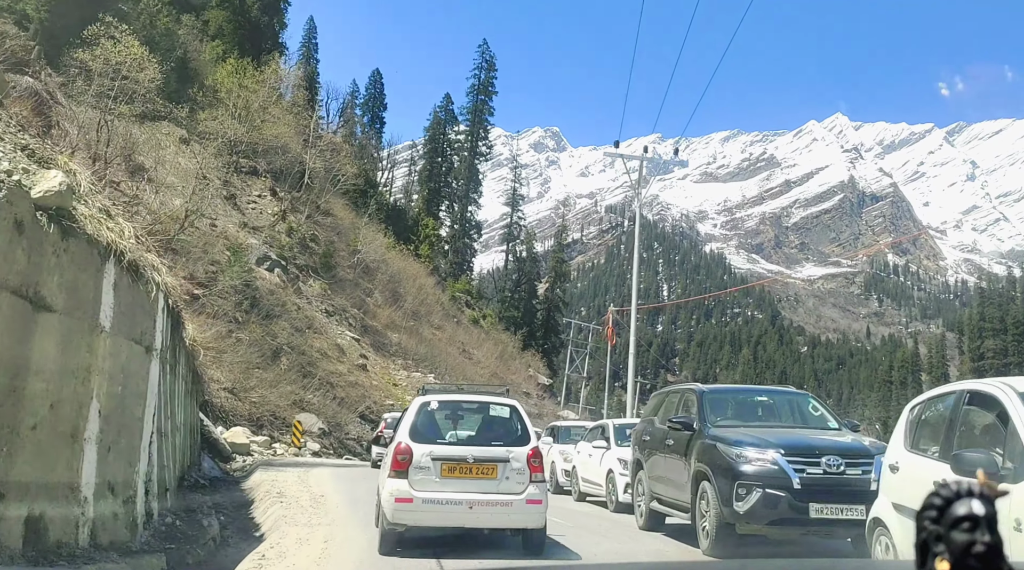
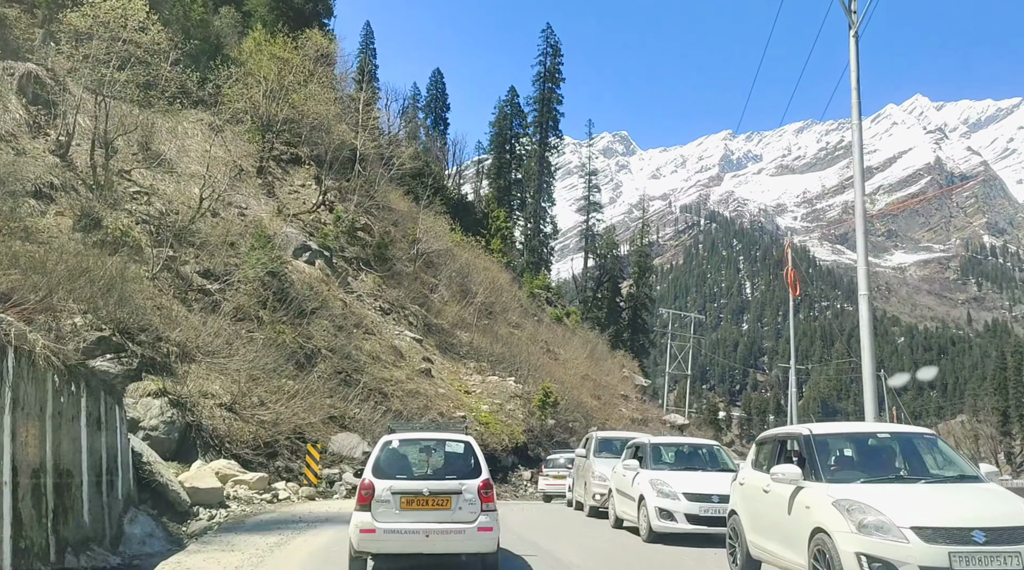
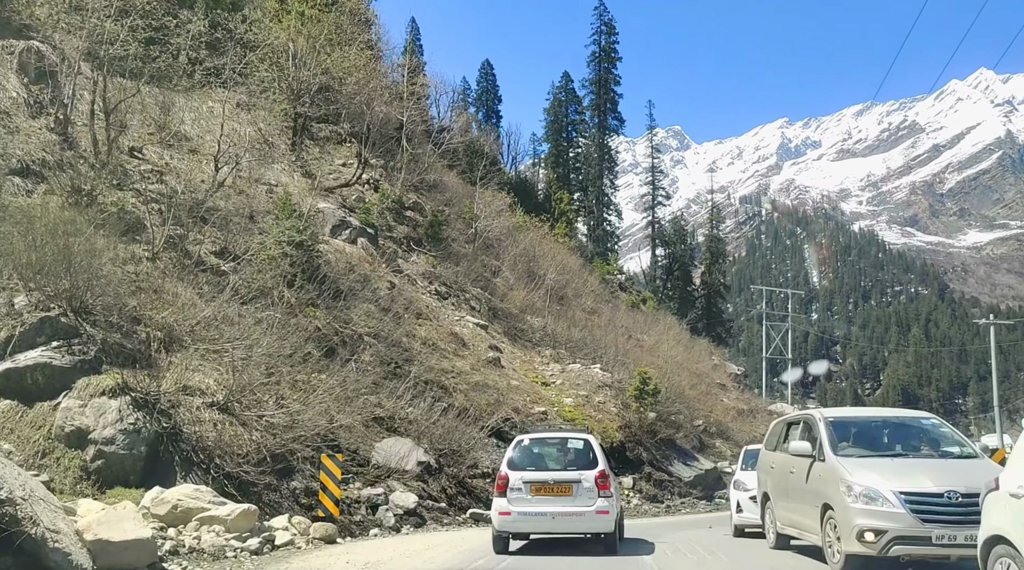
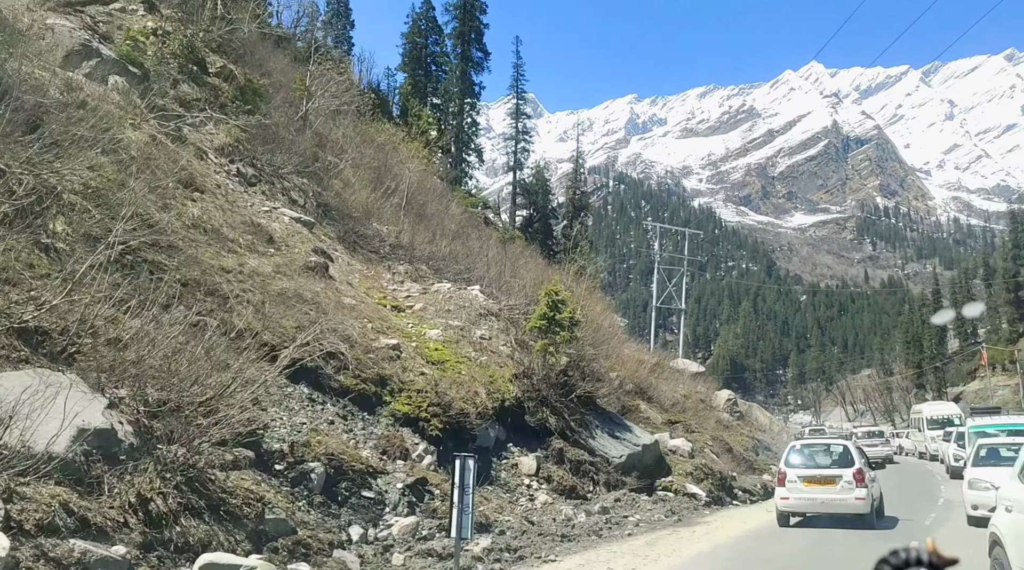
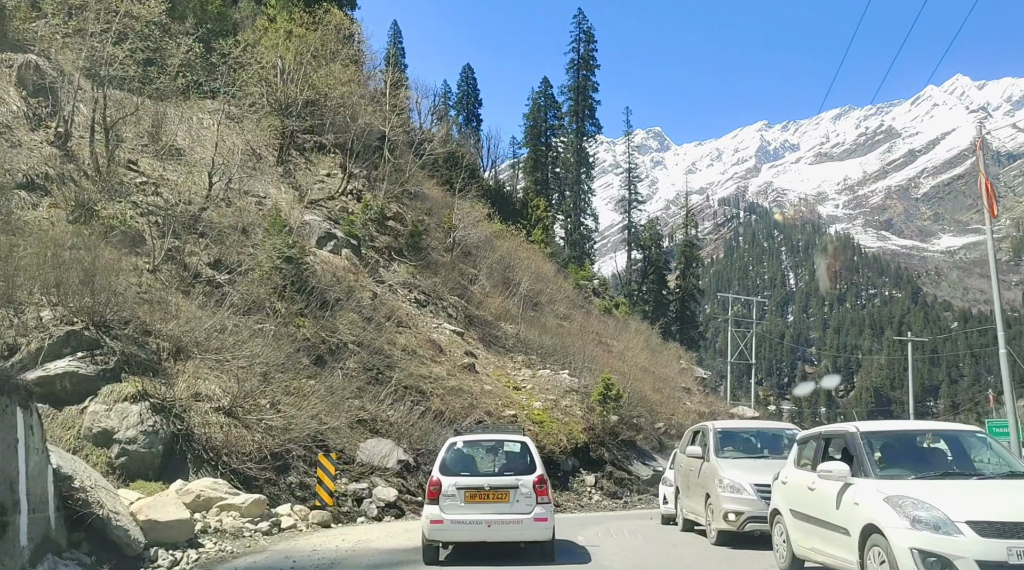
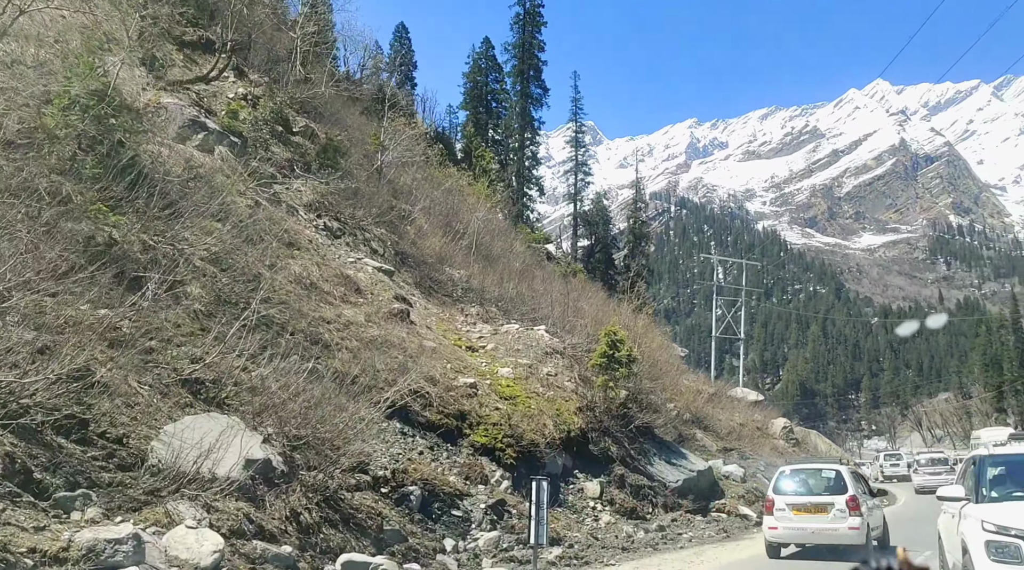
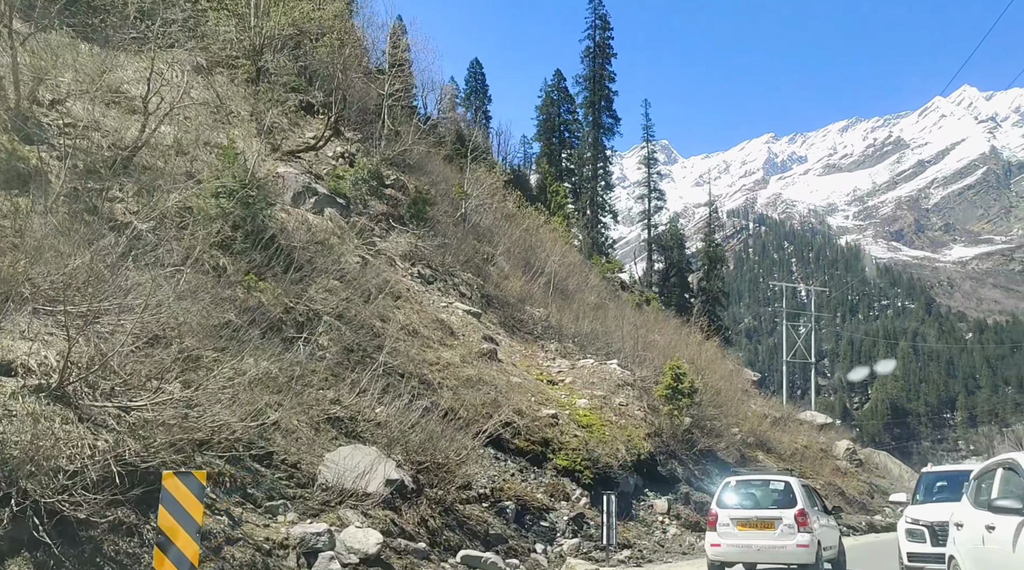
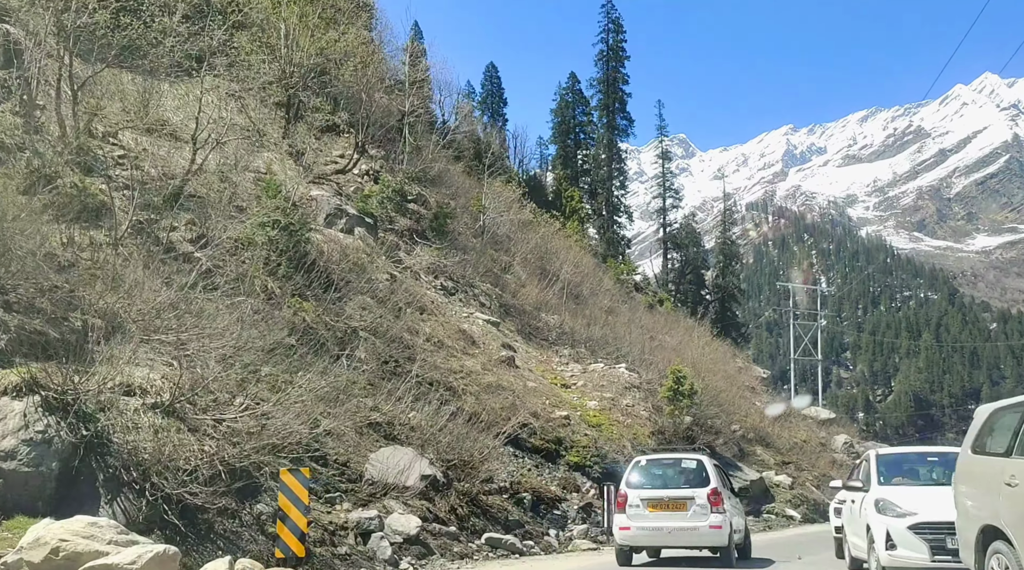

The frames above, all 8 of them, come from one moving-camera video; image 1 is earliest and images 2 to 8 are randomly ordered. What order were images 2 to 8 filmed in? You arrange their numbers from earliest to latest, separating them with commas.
2, 5, 3, 8, 7, 6, 4
